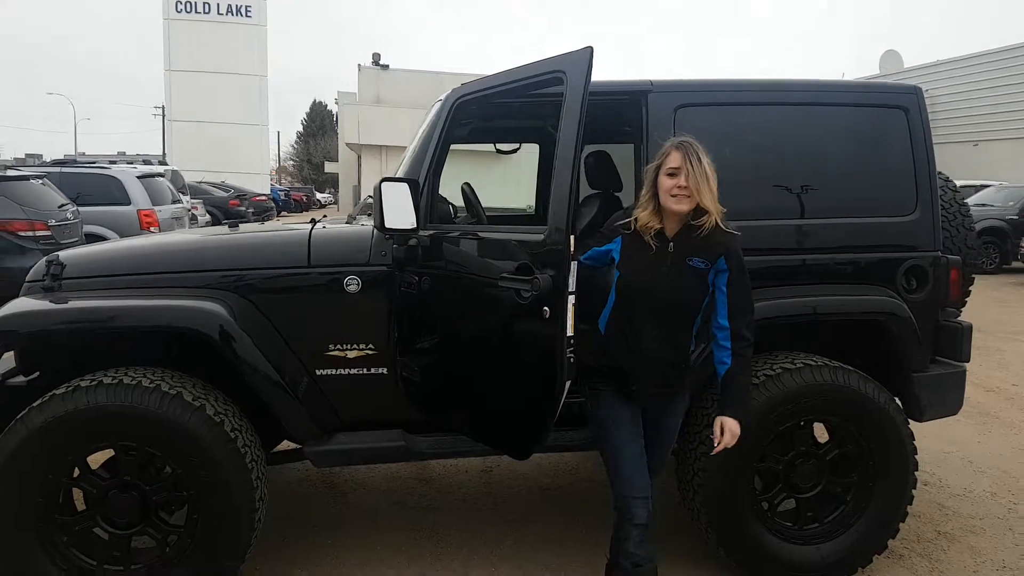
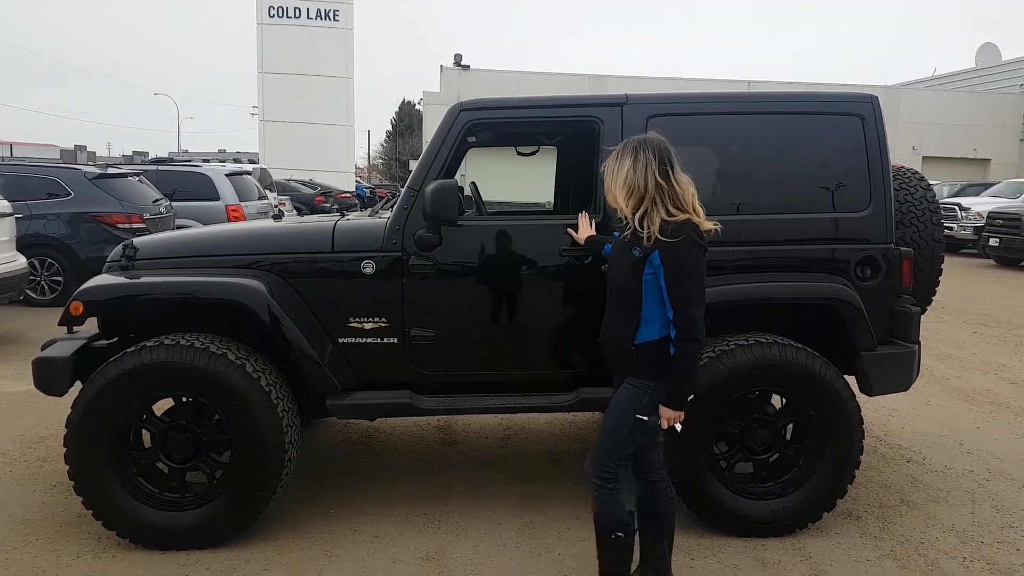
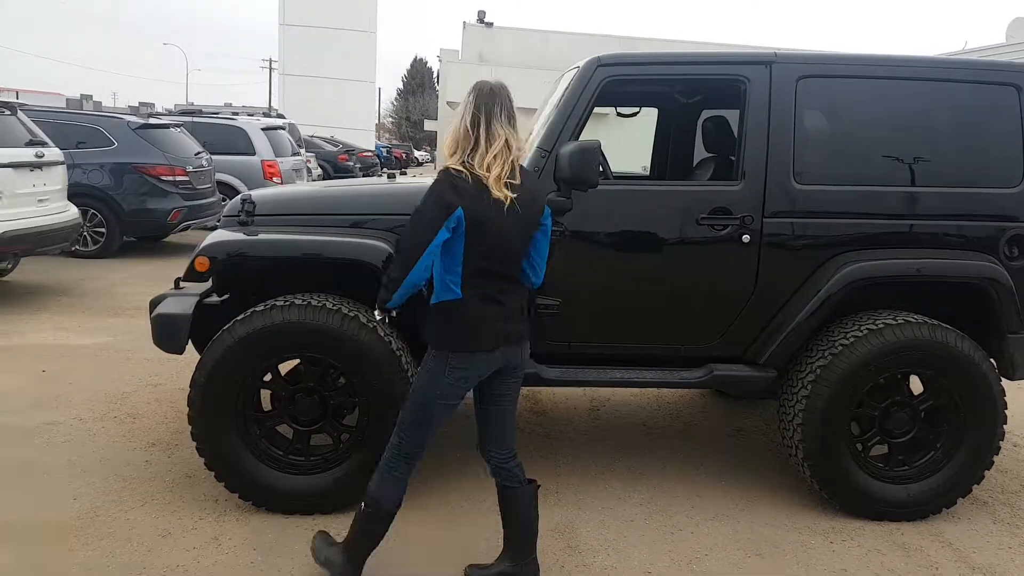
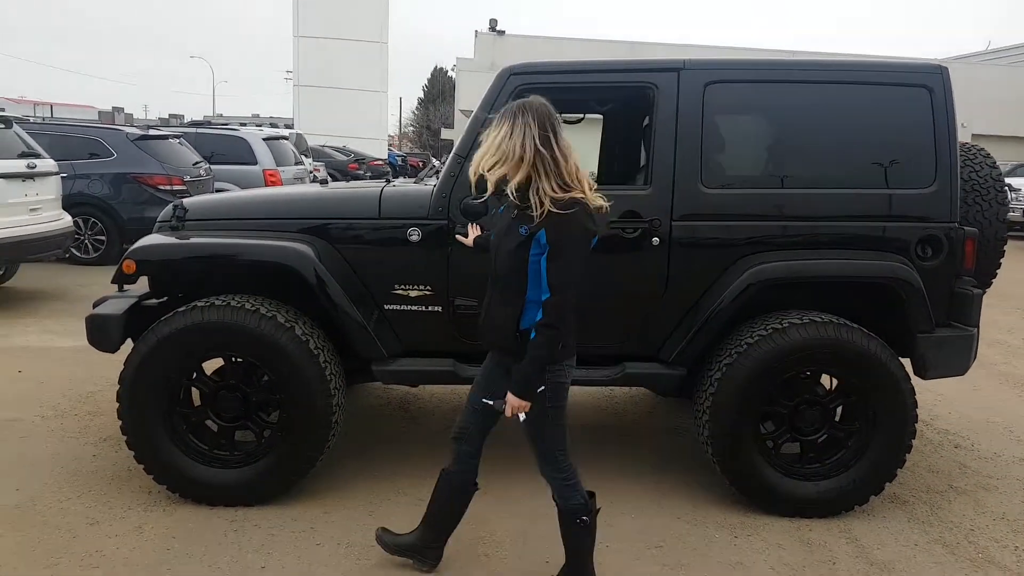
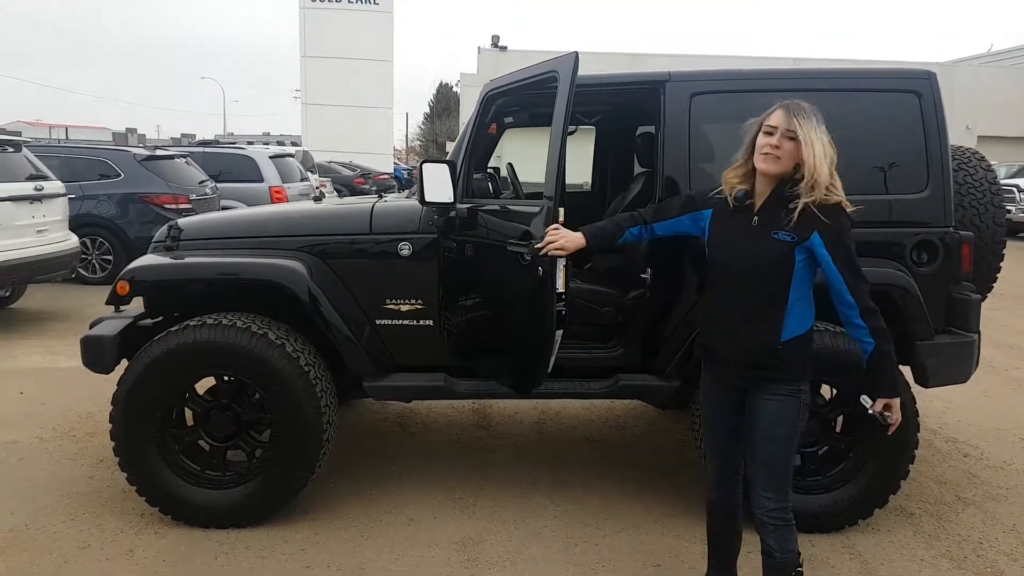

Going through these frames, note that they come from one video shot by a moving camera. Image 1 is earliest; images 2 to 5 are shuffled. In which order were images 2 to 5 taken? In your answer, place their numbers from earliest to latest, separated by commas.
5, 2, 4, 3
